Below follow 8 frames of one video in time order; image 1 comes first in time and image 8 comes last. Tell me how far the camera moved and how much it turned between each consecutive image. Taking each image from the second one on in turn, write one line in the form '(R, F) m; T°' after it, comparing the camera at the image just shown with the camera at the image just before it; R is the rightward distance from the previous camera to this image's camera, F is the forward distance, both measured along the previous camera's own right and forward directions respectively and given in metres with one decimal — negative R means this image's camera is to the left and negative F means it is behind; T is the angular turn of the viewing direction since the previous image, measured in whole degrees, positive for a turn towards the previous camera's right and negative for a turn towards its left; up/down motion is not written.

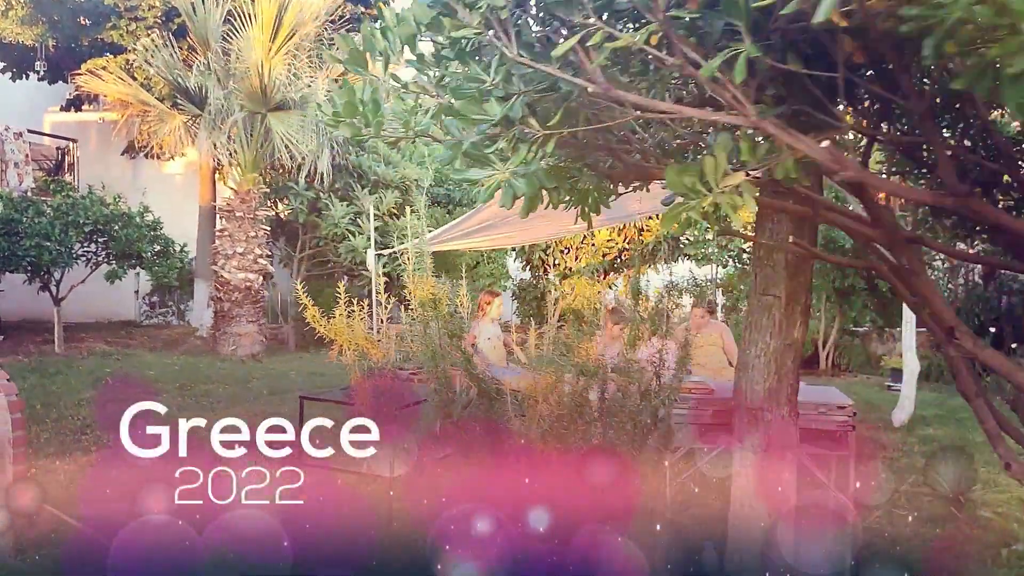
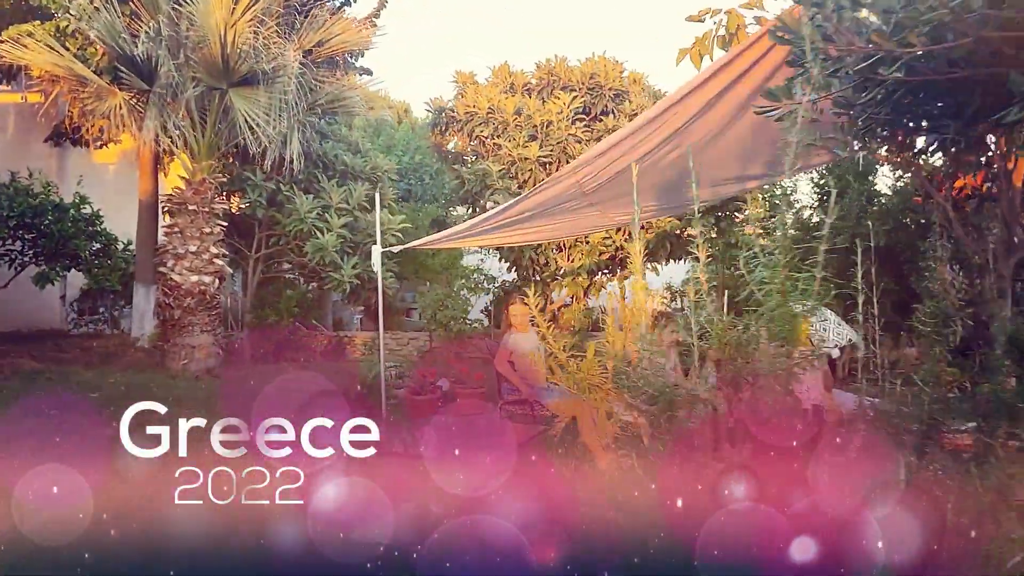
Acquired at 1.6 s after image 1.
(-0.3, +0.6) m; +5°
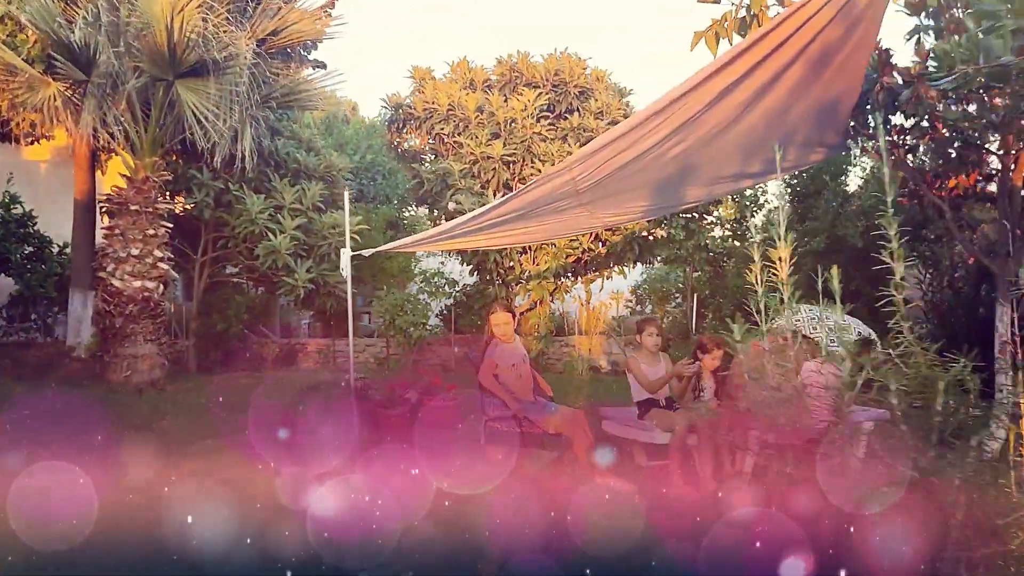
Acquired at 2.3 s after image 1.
(-0.1, +0.2) m; +4°
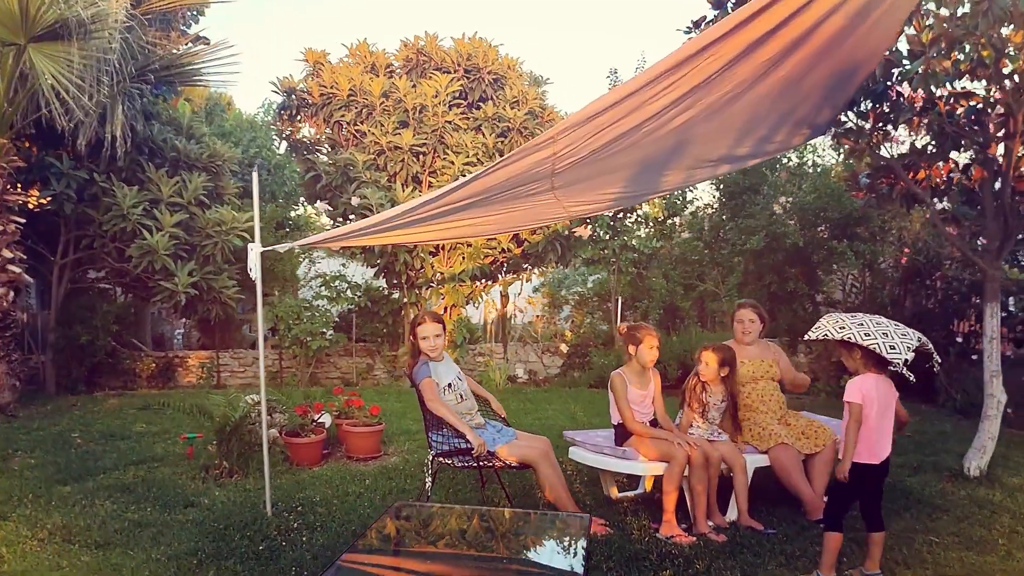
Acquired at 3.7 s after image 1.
(-0.2, +0.5) m; +8°
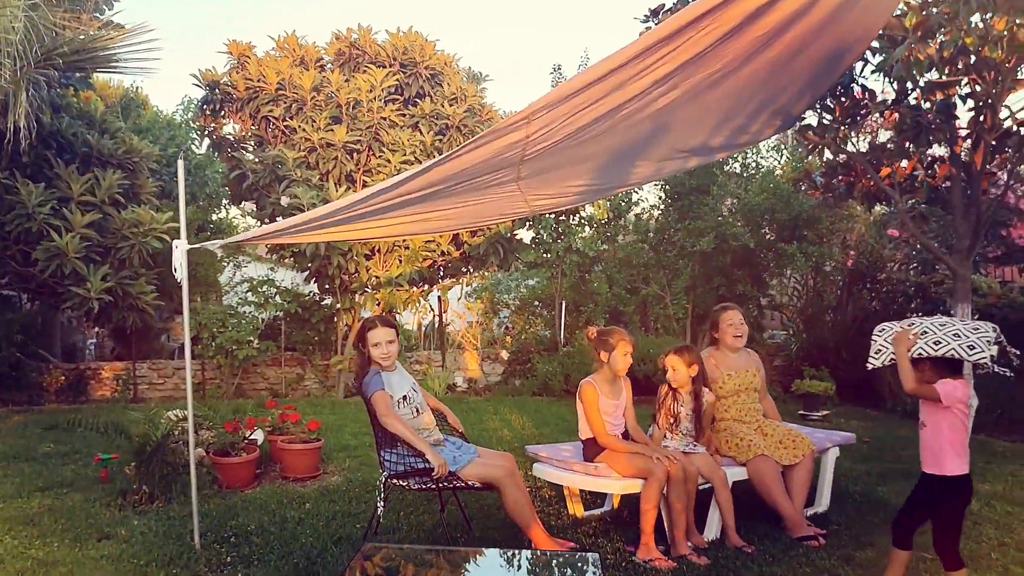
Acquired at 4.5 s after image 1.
(-0.1, +0.2) m; +5°
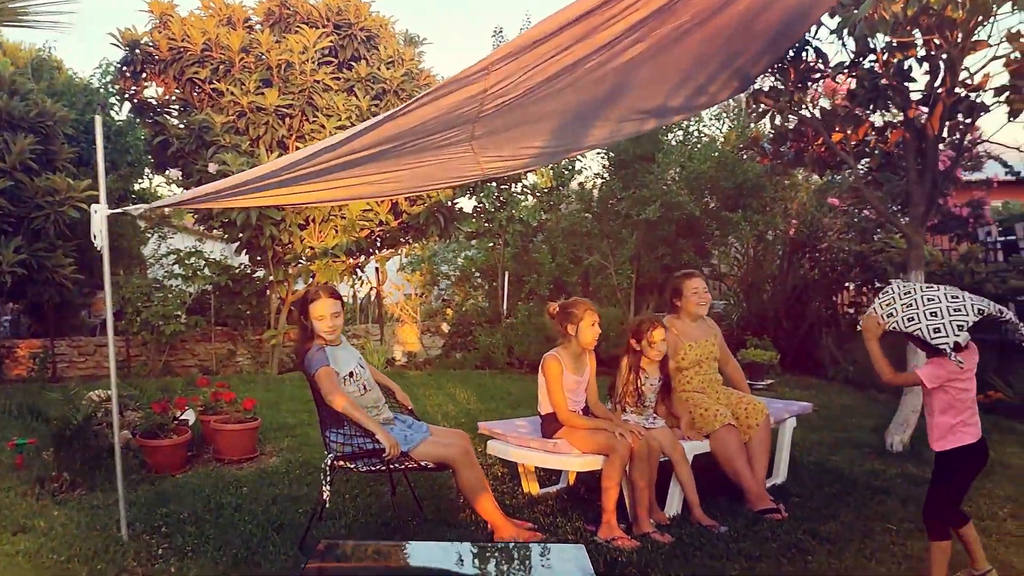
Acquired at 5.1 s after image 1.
(0.0, +0.1) m; +4°
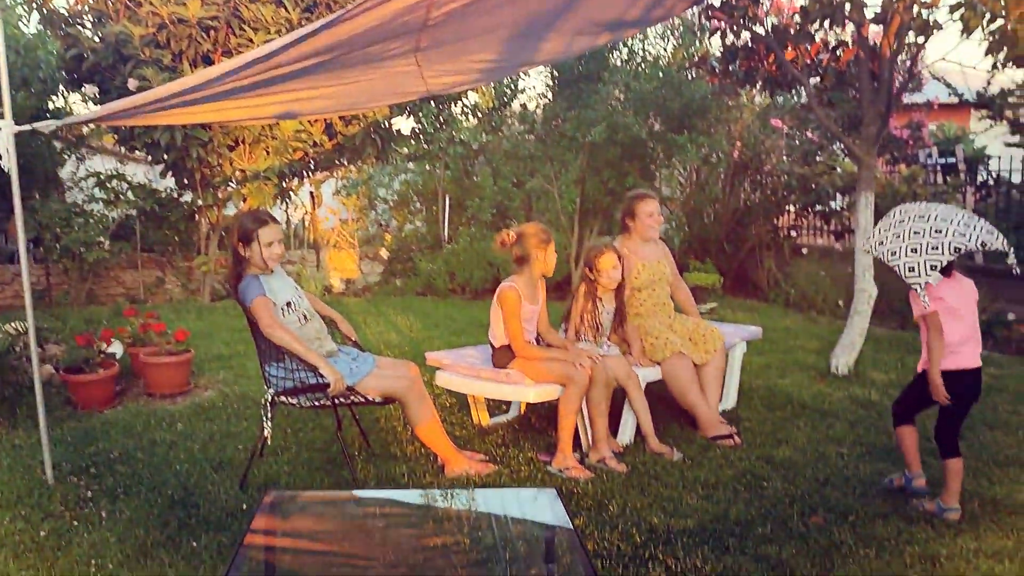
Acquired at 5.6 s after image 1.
(0.0, +0.1) m; +4°
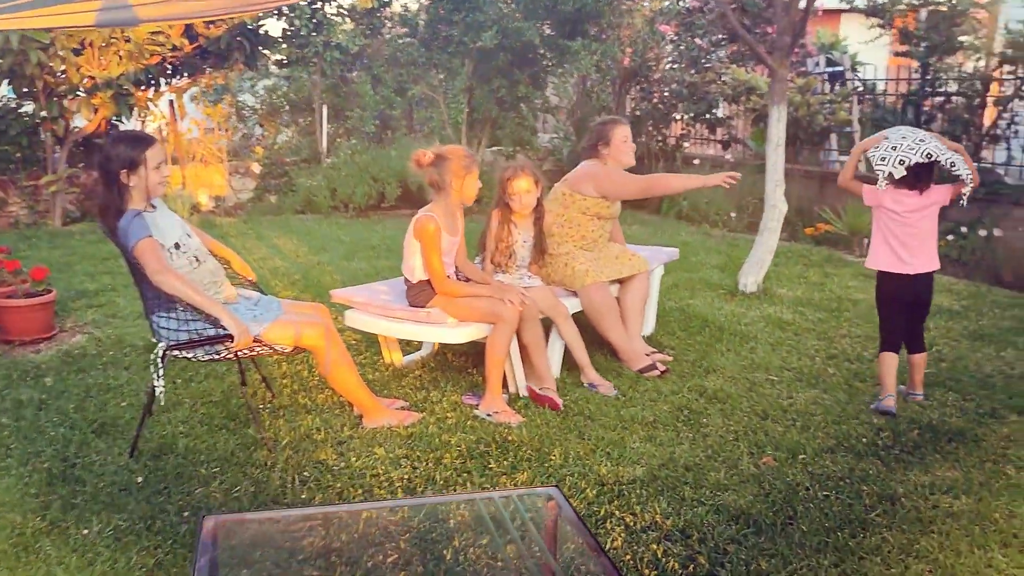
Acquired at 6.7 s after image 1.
(-0.1, +0.2) m; +8°
